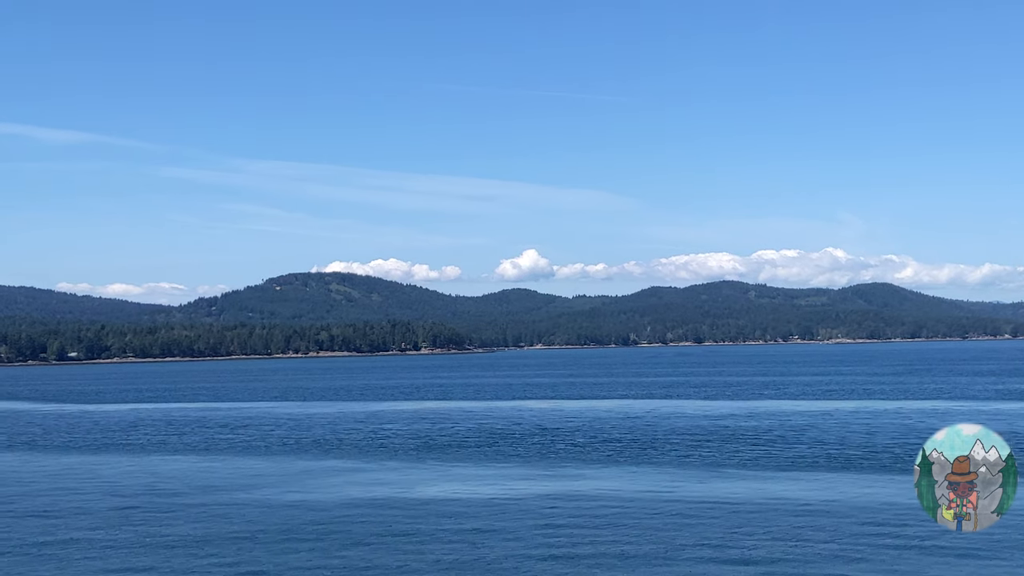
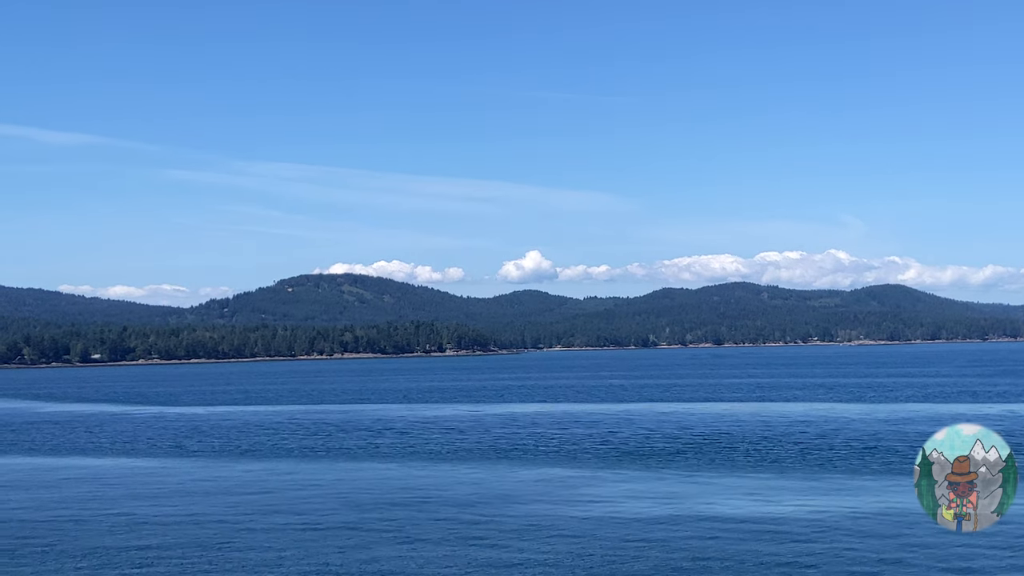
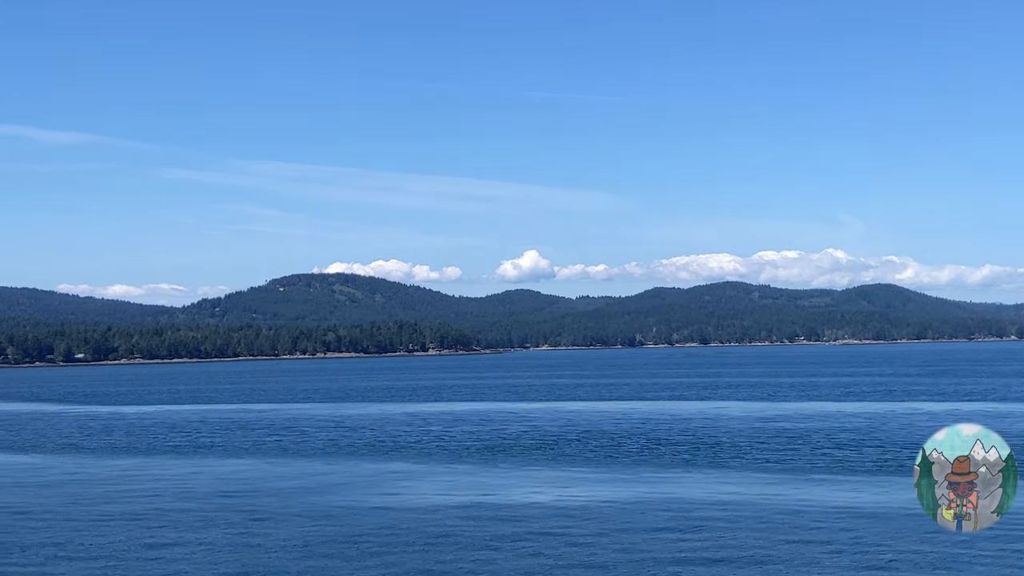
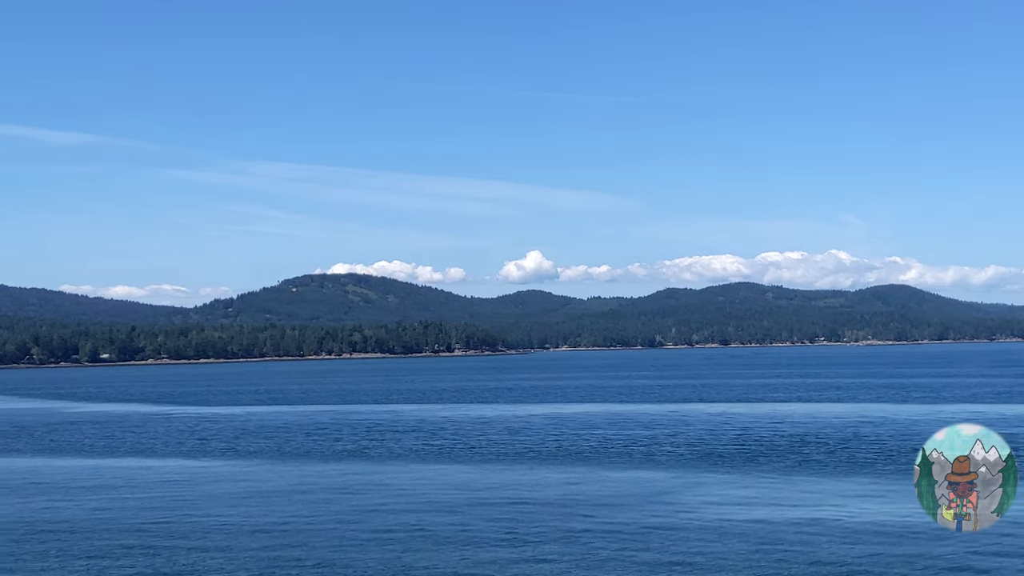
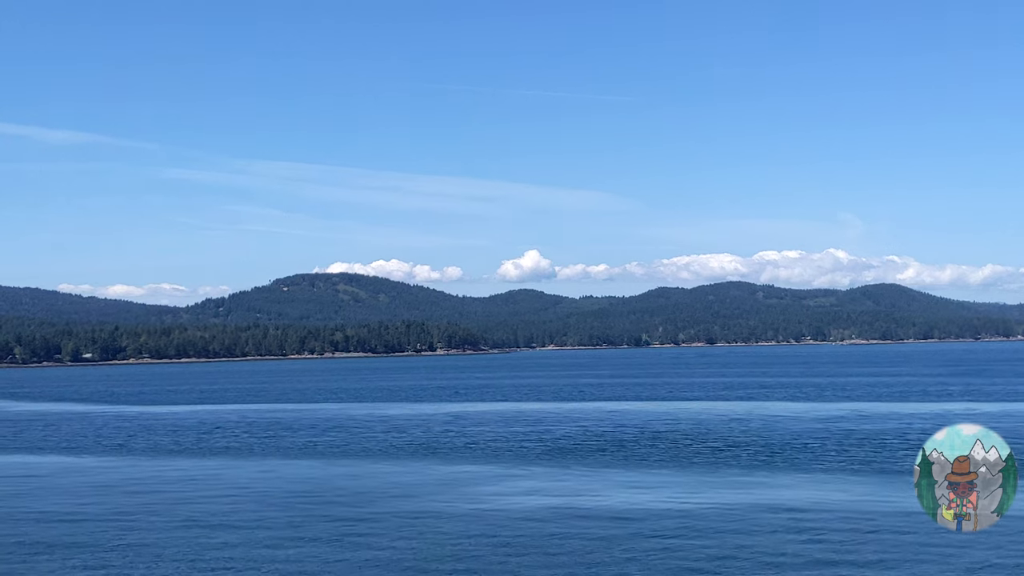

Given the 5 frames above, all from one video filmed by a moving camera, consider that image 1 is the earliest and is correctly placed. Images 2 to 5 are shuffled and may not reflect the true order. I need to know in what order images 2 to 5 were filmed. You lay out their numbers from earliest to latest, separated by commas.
3, 5, 2, 4
